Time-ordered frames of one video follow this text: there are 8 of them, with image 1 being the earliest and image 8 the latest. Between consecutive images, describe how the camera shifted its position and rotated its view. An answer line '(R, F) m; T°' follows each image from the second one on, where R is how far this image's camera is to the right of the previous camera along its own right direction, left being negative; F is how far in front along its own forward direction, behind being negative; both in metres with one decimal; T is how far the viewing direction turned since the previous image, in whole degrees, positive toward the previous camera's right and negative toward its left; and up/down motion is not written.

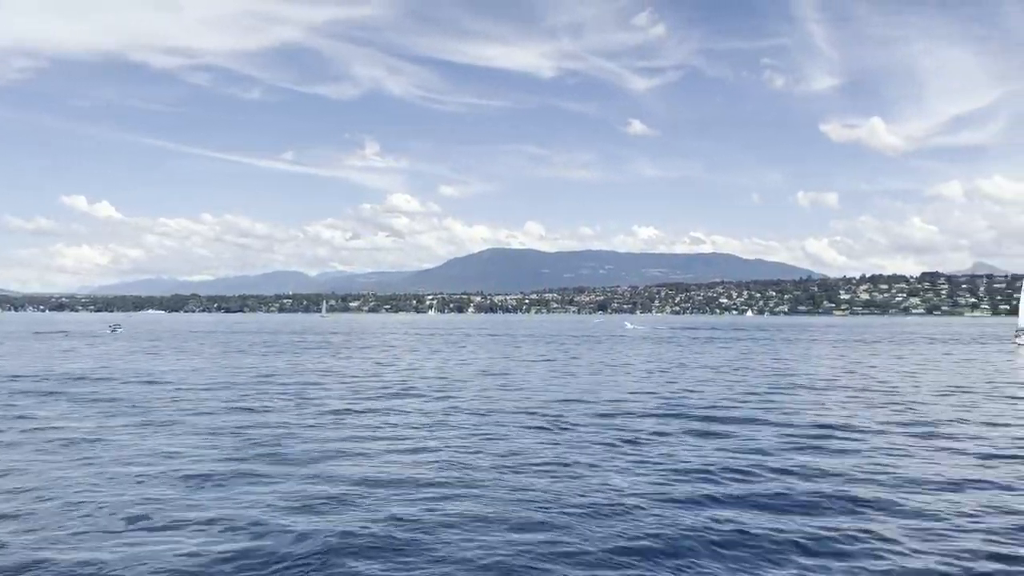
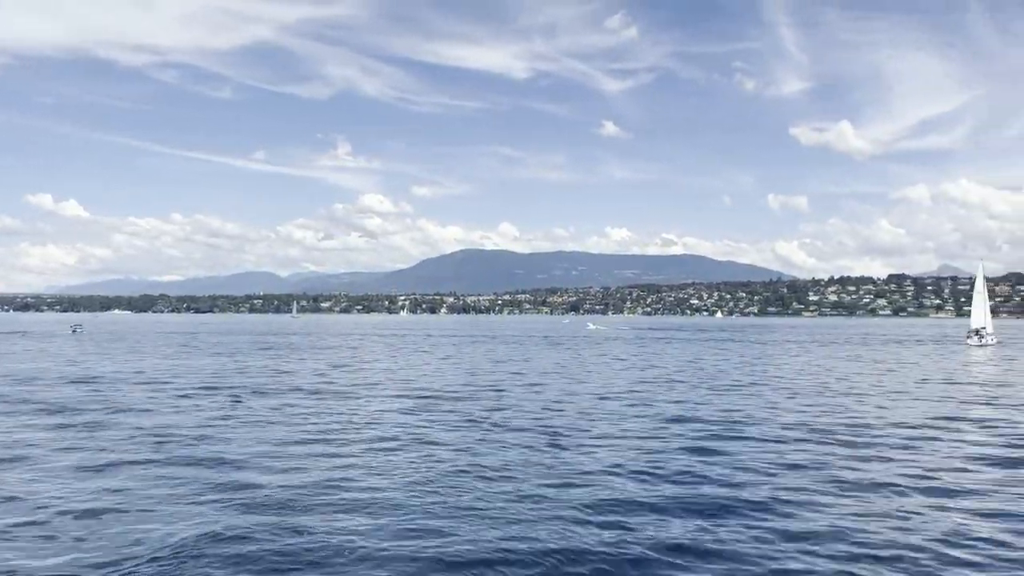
(+0.3, +0.2) m; +2°
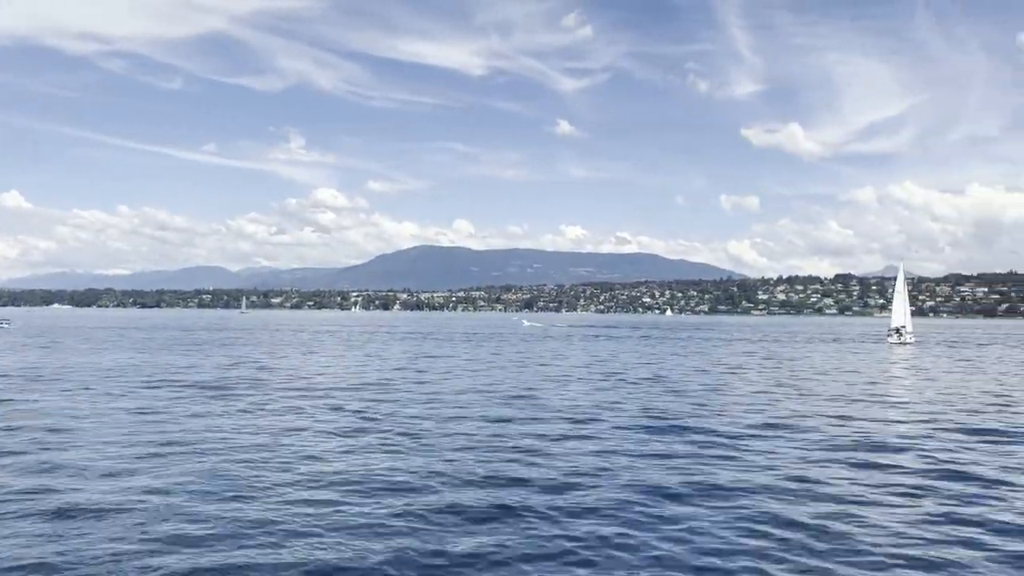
(+0.5, +0.6) m; +3°
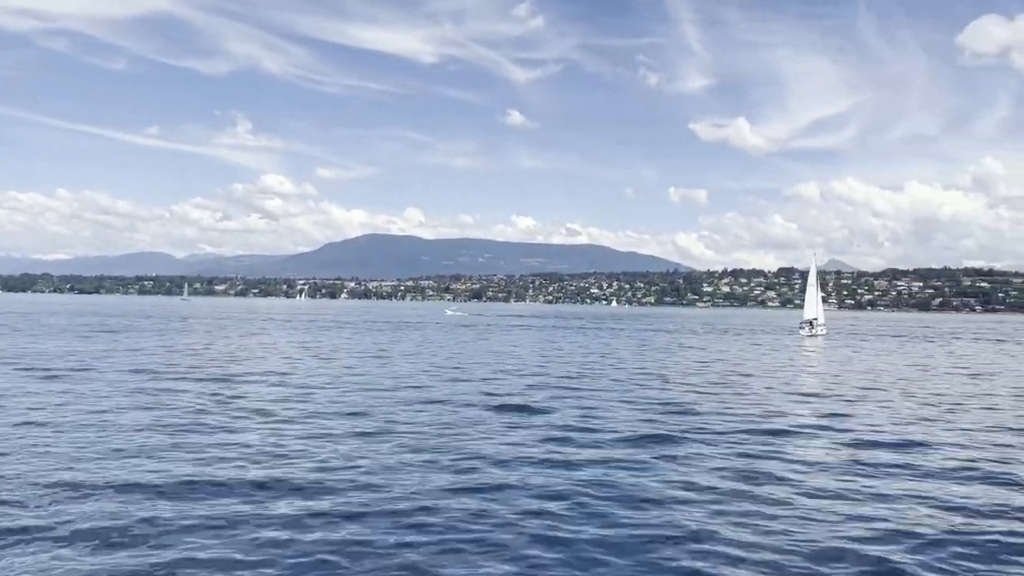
(+0.4, +0.5) m; +3°
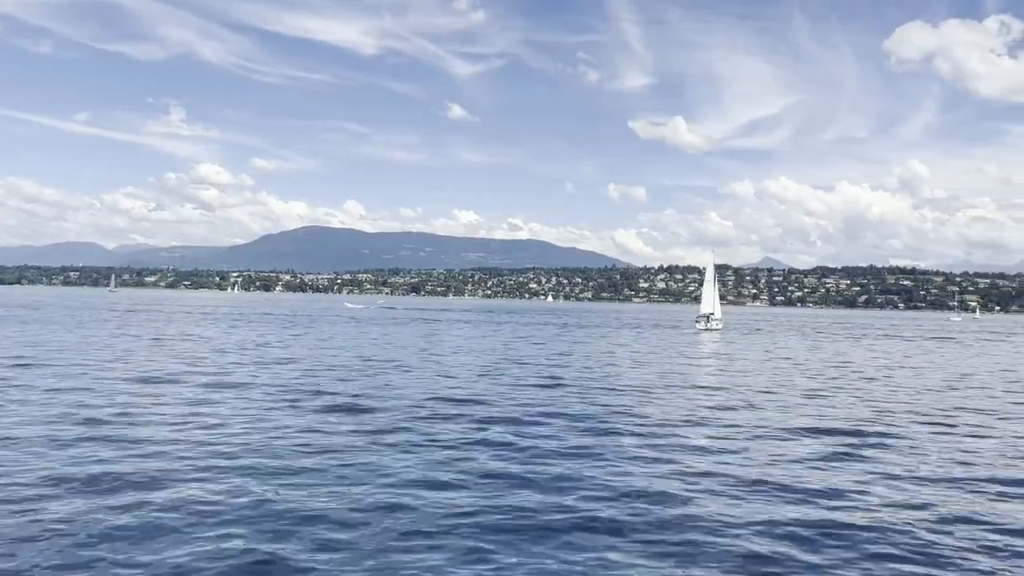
(+0.5, +1.3) m; +4°
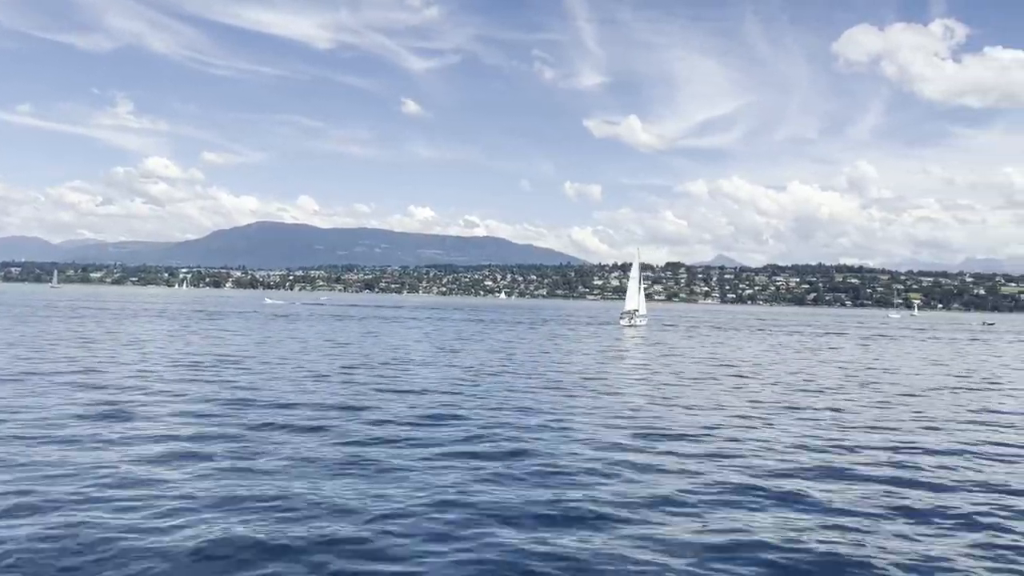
(+0.1, +1.9) m; +3°
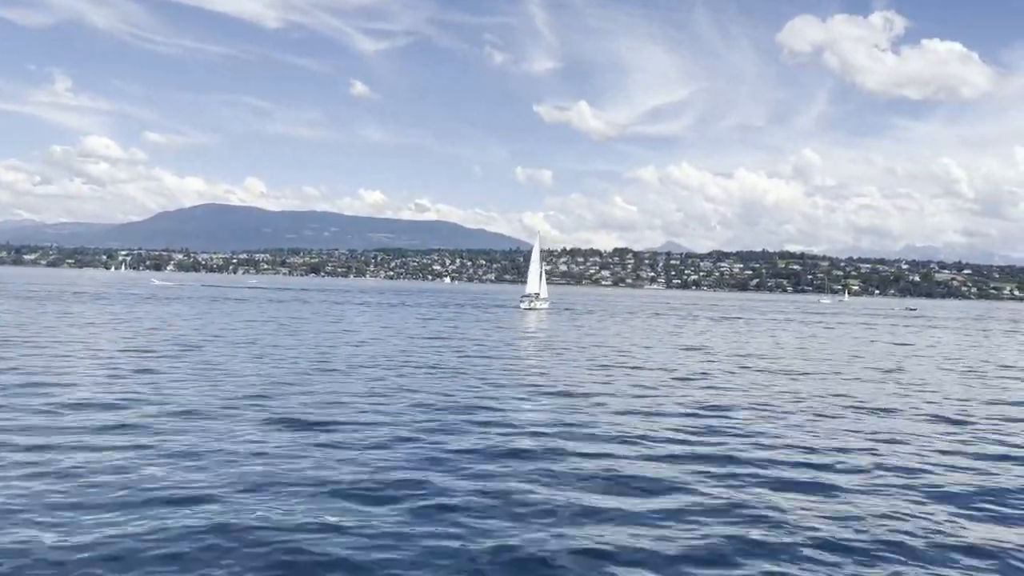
(+0.6, +2.3) m; +3°
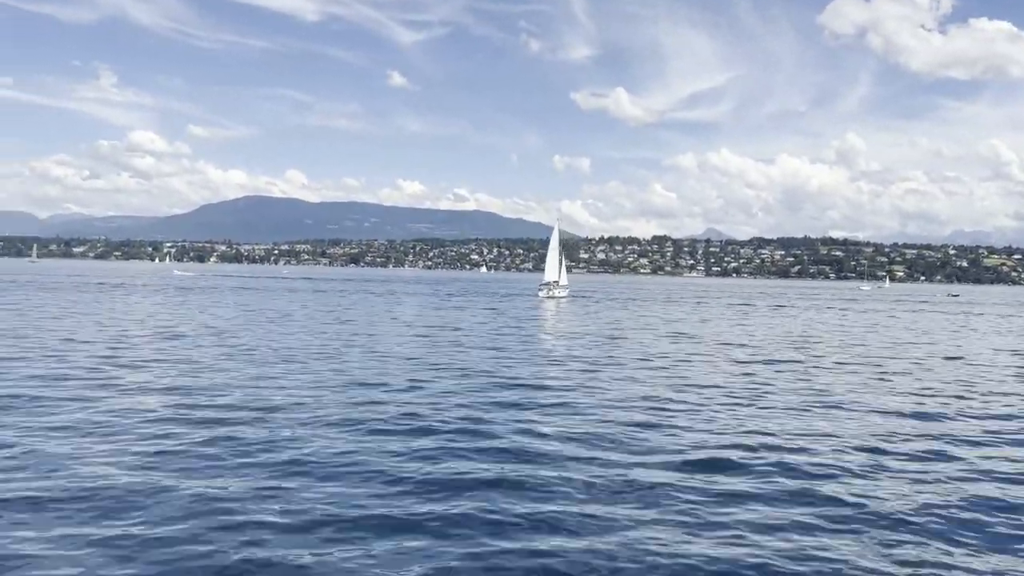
(-0.1, +0.3) m; -3°
